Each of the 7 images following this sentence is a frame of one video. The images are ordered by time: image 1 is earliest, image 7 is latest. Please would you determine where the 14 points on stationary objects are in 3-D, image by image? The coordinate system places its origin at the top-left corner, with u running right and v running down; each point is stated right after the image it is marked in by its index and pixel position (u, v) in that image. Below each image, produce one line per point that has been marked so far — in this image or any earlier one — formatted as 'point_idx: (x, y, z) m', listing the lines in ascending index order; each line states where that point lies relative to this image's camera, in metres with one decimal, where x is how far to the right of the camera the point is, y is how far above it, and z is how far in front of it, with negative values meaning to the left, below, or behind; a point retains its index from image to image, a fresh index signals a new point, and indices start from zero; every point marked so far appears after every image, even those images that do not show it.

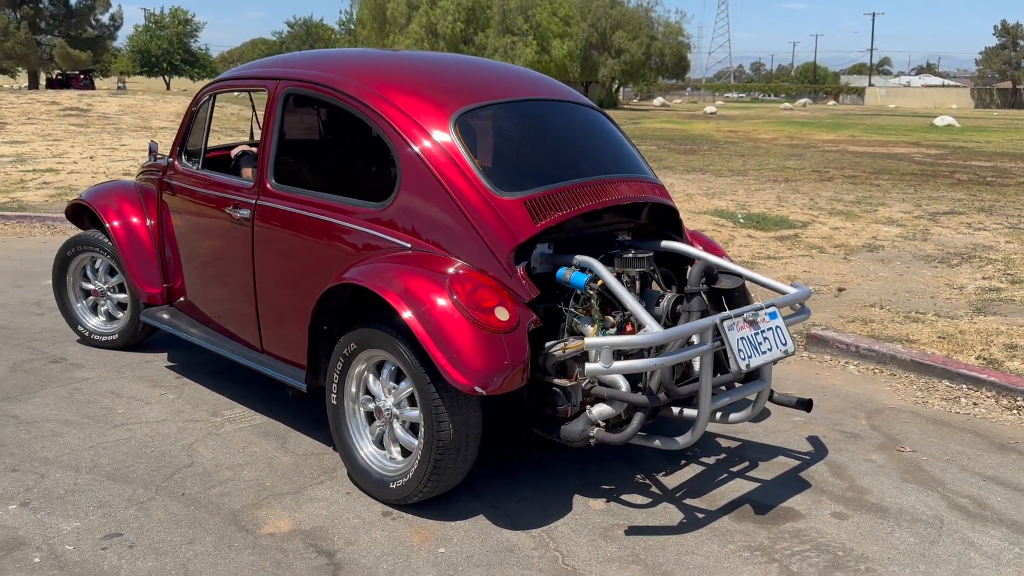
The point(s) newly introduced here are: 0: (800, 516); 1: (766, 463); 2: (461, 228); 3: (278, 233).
0: (+1.2, -0.9, +3.6) m
1: (+1.2, -0.8, +4.2) m
2: (-0.2, +0.2, +3.7) m
3: (-1.1, +0.3, +4.3) m
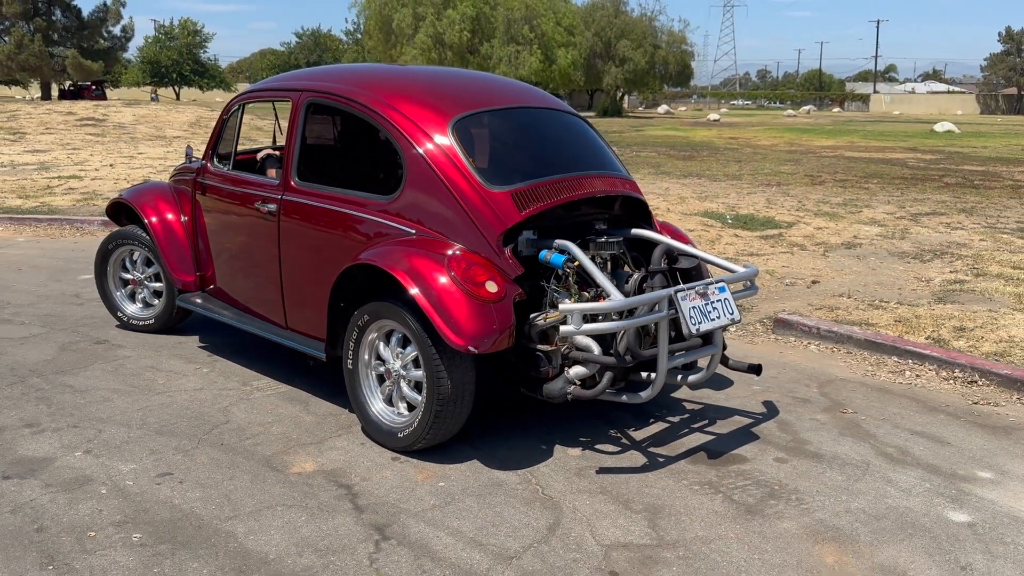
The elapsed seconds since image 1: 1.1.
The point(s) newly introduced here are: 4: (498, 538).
0: (+1.1, -0.8, +4.3) m
1: (+1.1, -0.7, +4.8) m
2: (-0.3, +0.3, +4.4) m
3: (-1.2, +0.4, +5.0) m
4: (-0.1, -1.0, +3.5) m
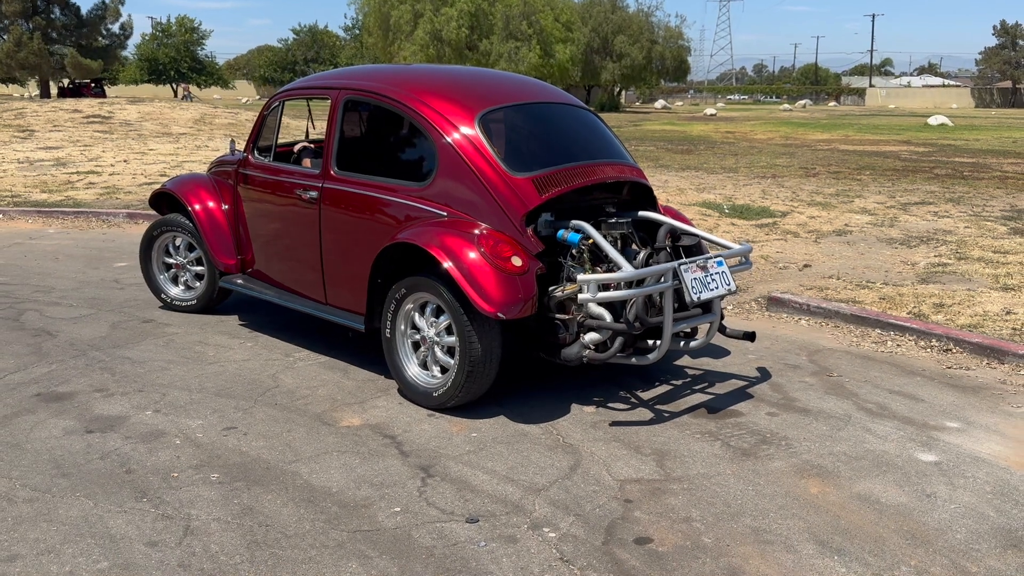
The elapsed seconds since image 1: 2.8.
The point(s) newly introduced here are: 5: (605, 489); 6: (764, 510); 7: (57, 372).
0: (+1.2, -0.7, +4.8) m
1: (+1.3, -0.6, +5.4) m
2: (-0.2, +0.5, +4.9) m
3: (-1.1, +0.5, +5.5) m
4: (+0.1, -0.9, +4.1) m
5: (+0.4, -0.9, +3.9) m
6: (+1.1, -0.9, +3.7) m
7: (-2.8, -0.5, +5.6) m
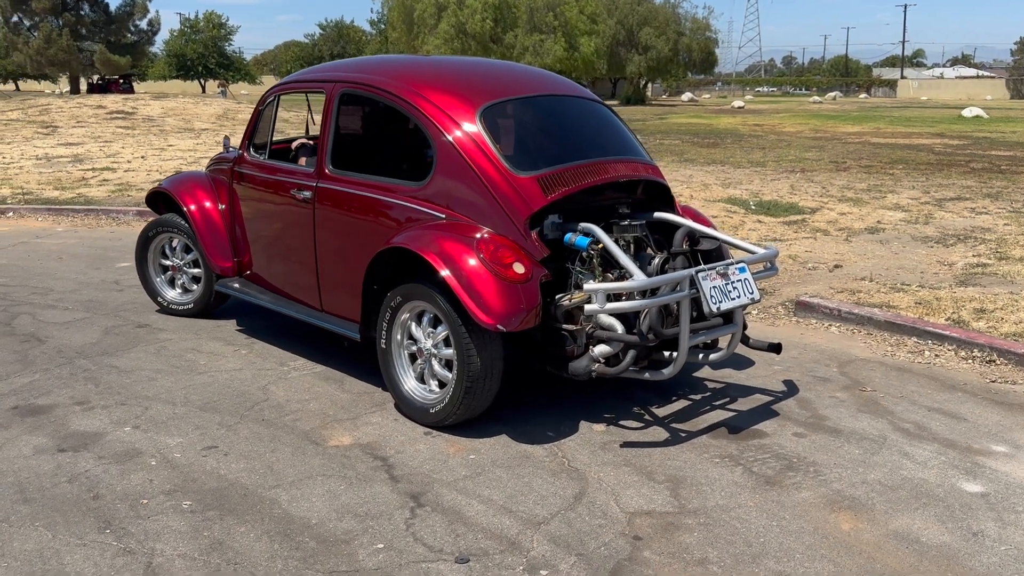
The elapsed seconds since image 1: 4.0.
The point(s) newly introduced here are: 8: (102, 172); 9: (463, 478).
0: (+1.3, -0.7, +4.4) m
1: (+1.3, -0.6, +5.0) m
2: (-0.1, +0.4, +4.5) m
3: (-1.0, +0.4, +5.2) m
4: (+0.1, -0.9, +3.7) m
5: (+0.4, -0.9, +3.6) m
6: (+1.0, -1.0, +3.3) m
7: (-2.8, -0.6, +5.3) m
8: (-7.2, +2.0, +15.6) m
9: (-0.2, -0.8, +4.0) m
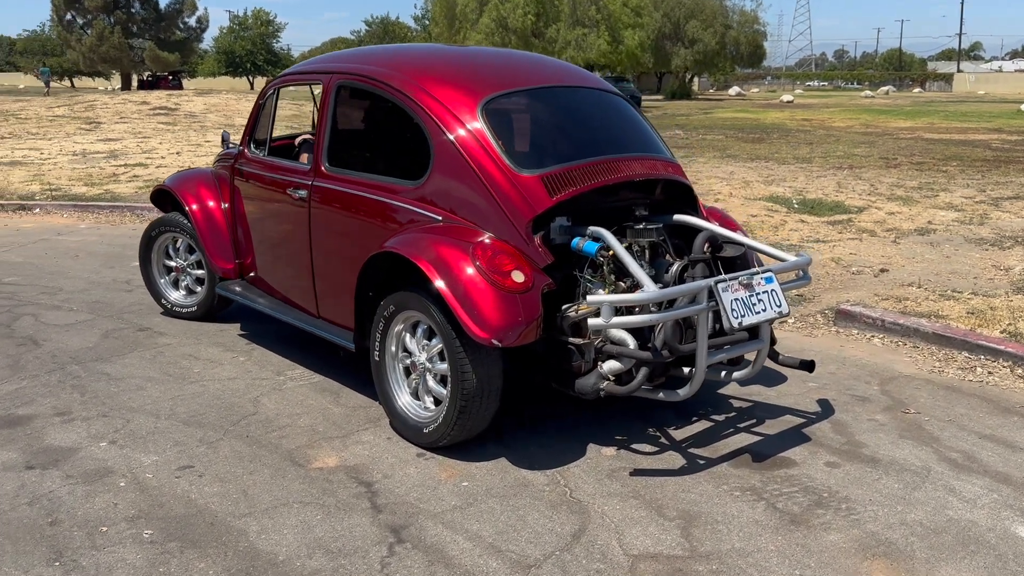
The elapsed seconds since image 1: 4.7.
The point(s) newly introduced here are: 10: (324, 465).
0: (+1.3, -0.8, +4.0) m
1: (+1.3, -0.7, +4.5) m
2: (-0.1, +0.4, +4.2) m
3: (-1.0, +0.4, +4.9) m
4: (0.0, -1.0, +3.3) m
5: (+0.4, -1.0, +3.2) m
6: (+1.0, -1.0, +2.9) m
7: (-2.8, -0.6, +5.0) m
8: (-6.6, +2.1, +15.6) m
9: (-0.2, -0.9, +3.6) m
10: (-0.8, -0.8, +4.0) m
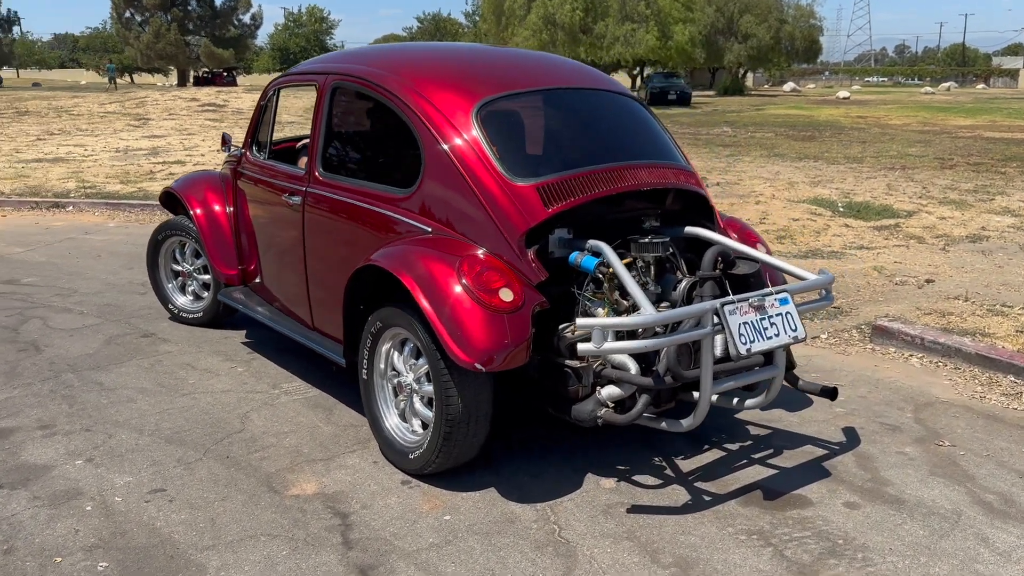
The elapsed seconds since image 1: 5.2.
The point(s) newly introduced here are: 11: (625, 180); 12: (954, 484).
0: (+1.2, -0.9, +3.6) m
1: (+1.3, -0.8, +4.2) m
2: (-0.1, +0.3, +3.9) m
3: (-1.0, +0.4, +4.6) m
4: (-0.1, -1.0, +3.0) m
5: (+0.3, -1.1, +2.8) m
6: (+0.9, -1.1, +2.6) m
7: (-2.7, -0.6, +4.9) m
8: (-6.0, +2.1, +15.6) m
9: (-0.3, -1.0, +3.3) m
10: (-0.9, -0.9, +3.8) m
11: (+0.5, +0.5, +4.0) m
12: (+1.9, -0.8, +3.8) m
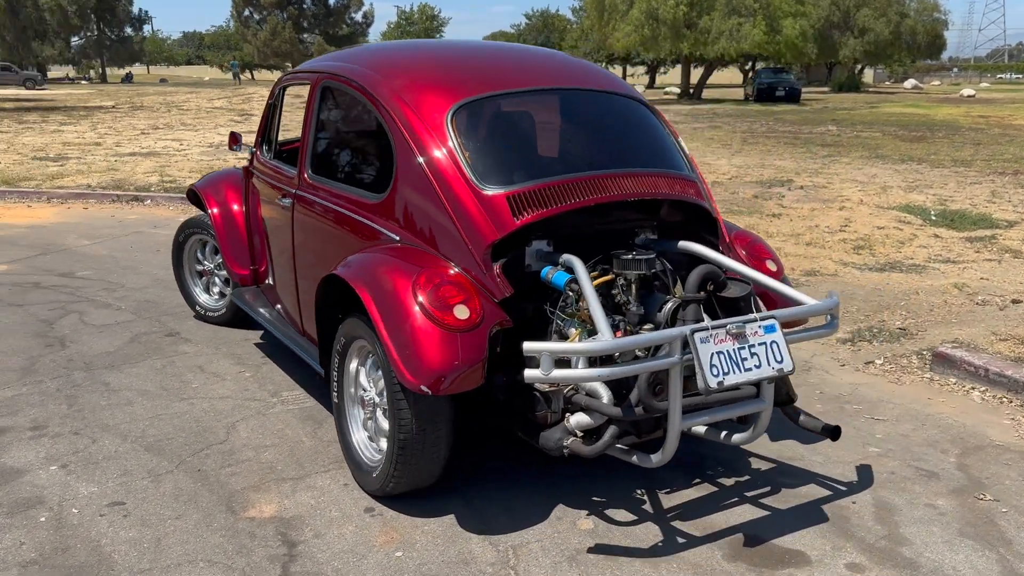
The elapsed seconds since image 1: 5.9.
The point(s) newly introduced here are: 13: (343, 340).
0: (+1.1, -1.0, +3.2) m
1: (+1.2, -0.9, +3.7) m
2: (-0.2, +0.3, +3.6) m
3: (-1.0, +0.3, +4.4) m
4: (-0.3, -1.1, +2.7) m
5: (0.0, -1.1, +2.5) m
6: (+0.6, -1.2, +2.2) m
7: (-2.7, -0.6, +4.9) m
8: (-4.6, +2.3, +15.9) m
9: (-0.5, -1.0, +3.1) m
10: (-1.0, -0.9, +3.6) m
11: (+0.5, +0.4, +3.6) m
12: (+1.7, -1.0, +3.3) m
13: (-0.7, -0.2, +3.7) m
